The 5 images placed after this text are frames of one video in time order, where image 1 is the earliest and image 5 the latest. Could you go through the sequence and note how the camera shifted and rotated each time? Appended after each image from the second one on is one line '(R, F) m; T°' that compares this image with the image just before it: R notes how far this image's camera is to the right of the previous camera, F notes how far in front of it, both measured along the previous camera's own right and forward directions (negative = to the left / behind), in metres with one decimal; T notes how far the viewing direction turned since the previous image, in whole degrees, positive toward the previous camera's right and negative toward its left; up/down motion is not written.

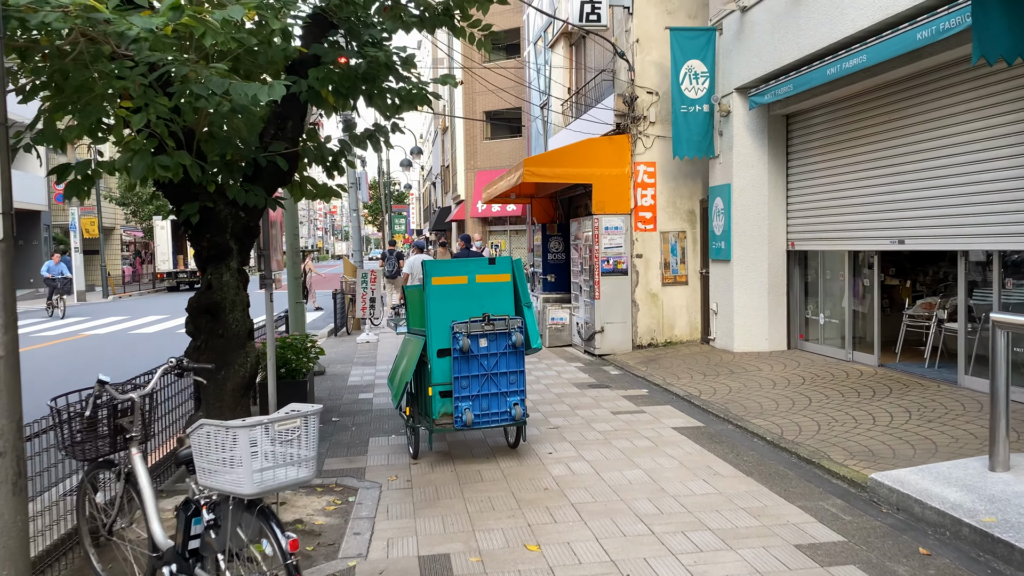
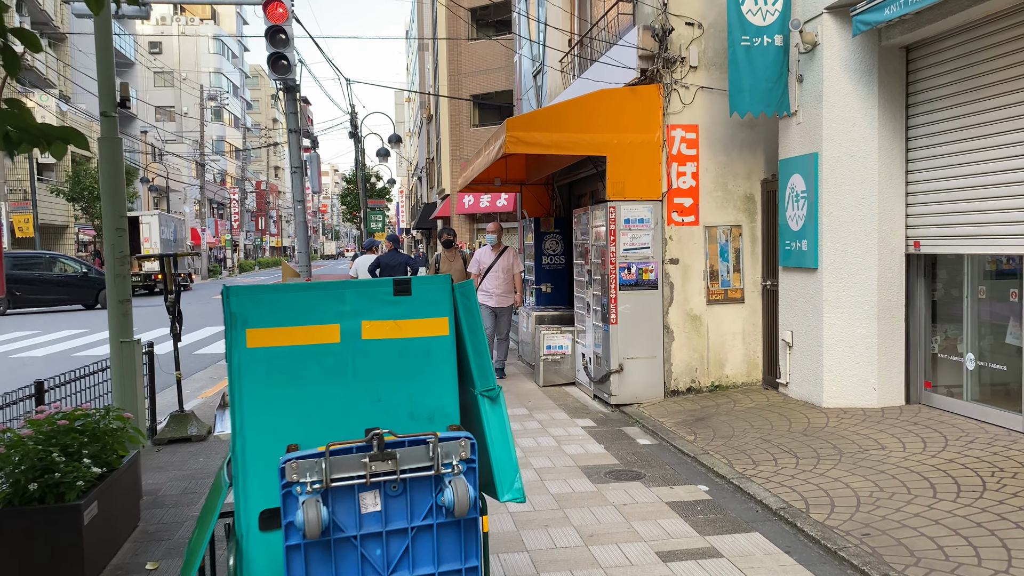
(+0.2, +3.3) m; 0°
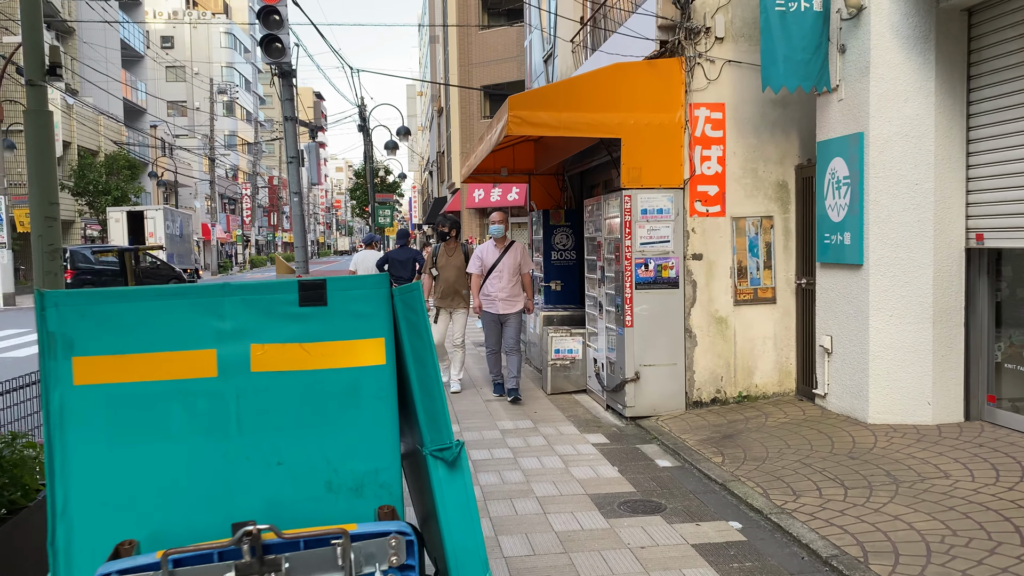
(+0.1, +0.8) m; -1°
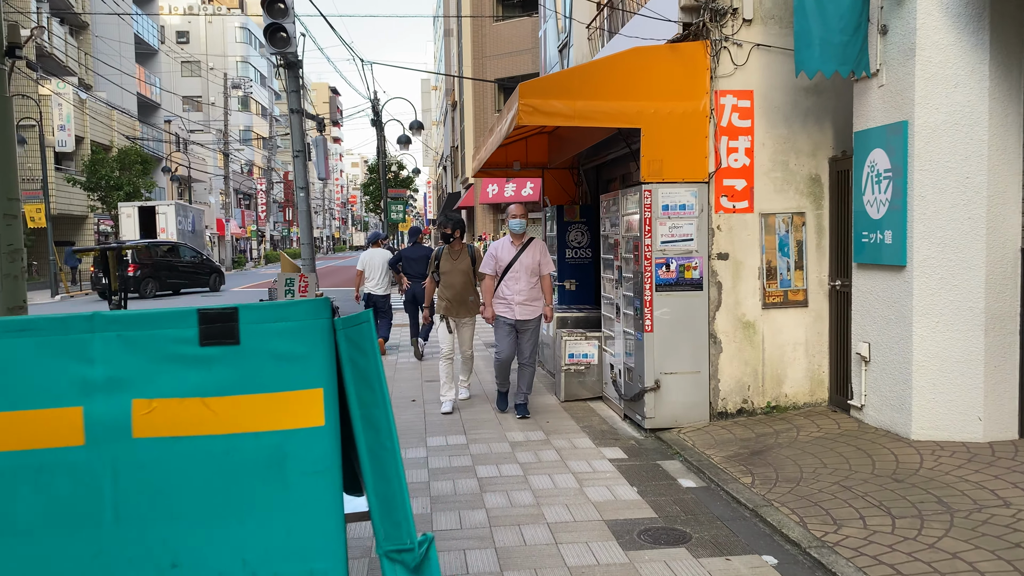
(0.0, +0.4) m; -1°
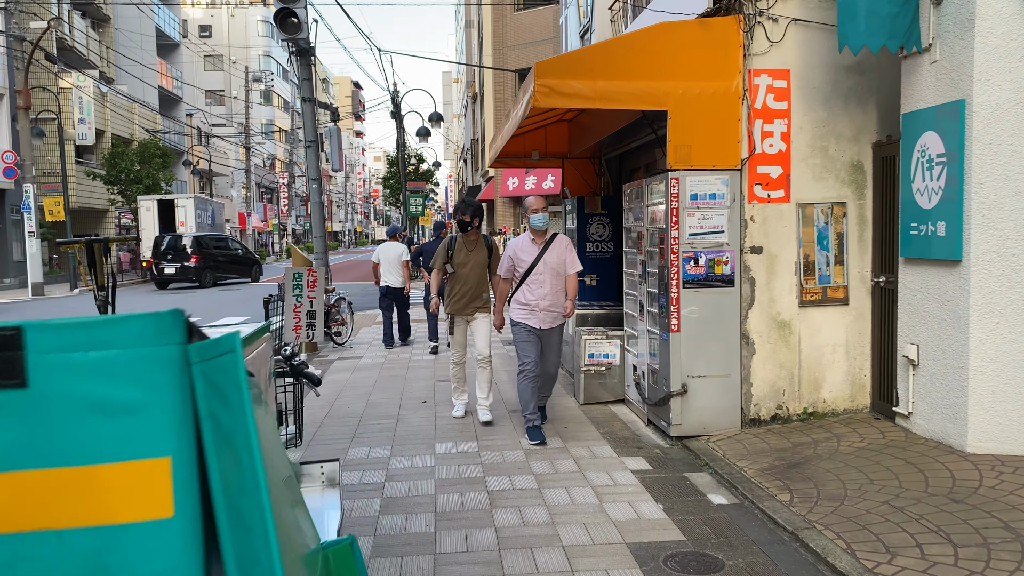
(0.0, +0.4) m; -2°
